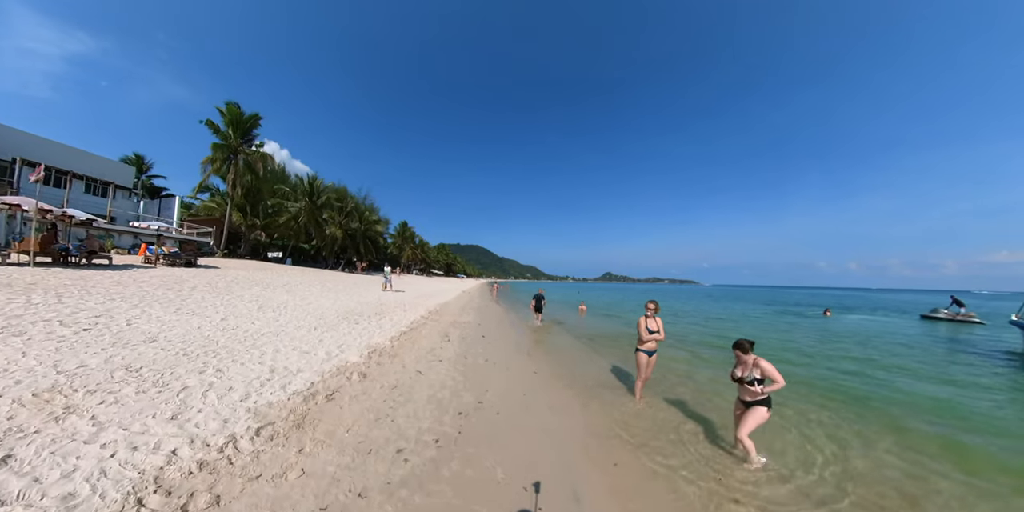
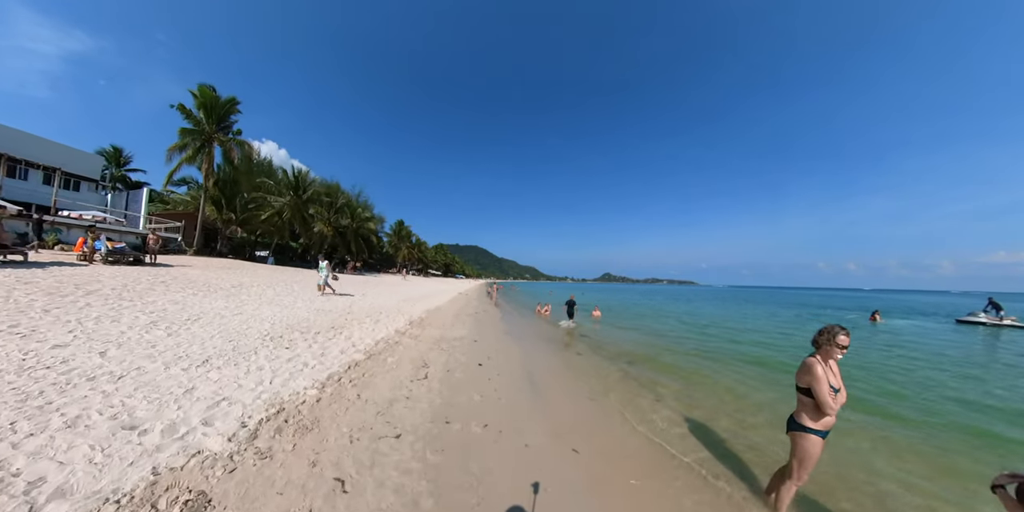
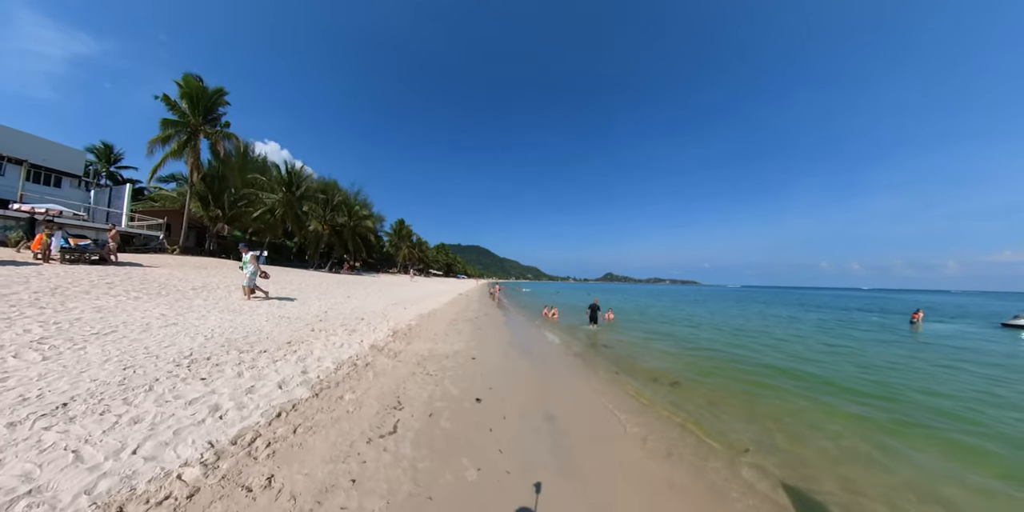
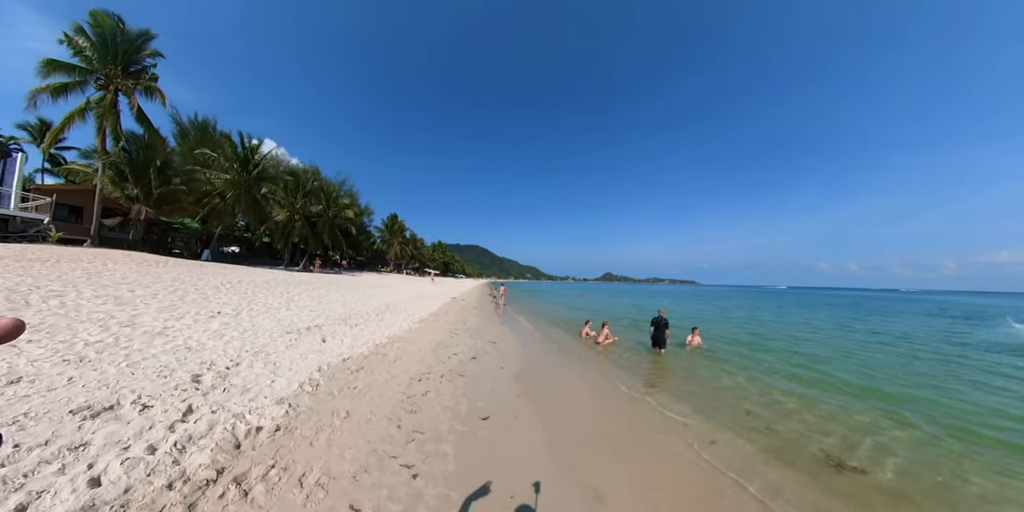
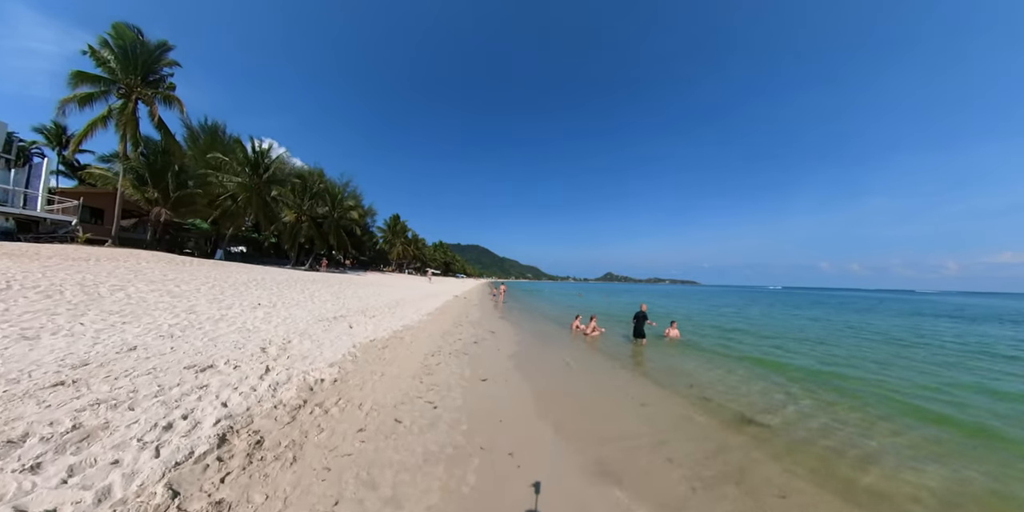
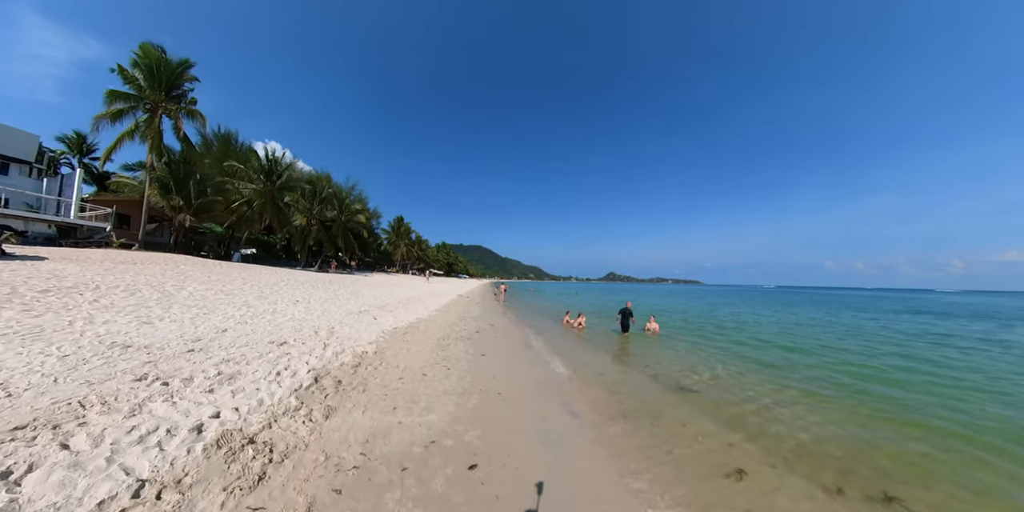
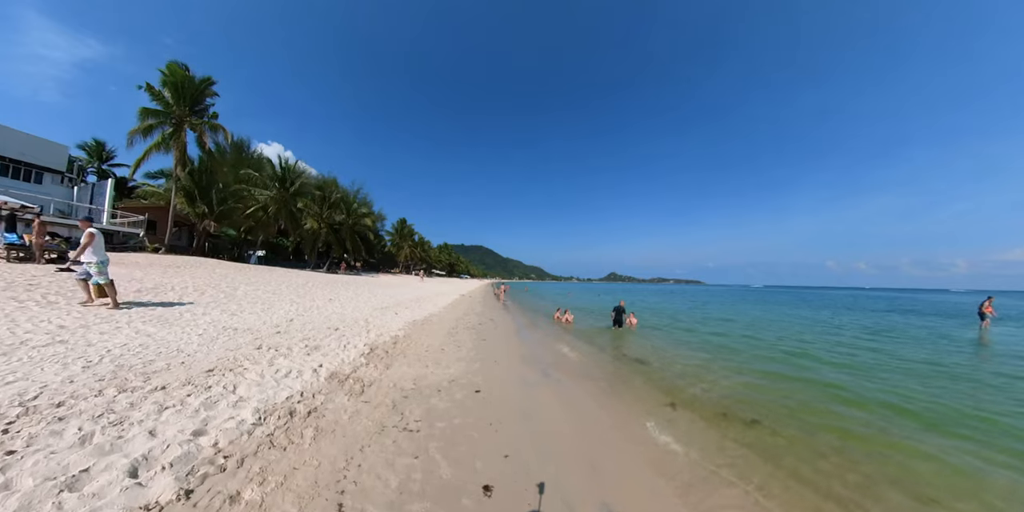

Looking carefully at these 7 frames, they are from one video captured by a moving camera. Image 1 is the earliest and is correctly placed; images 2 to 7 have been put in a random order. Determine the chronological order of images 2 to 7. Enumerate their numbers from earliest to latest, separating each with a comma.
2, 3, 7, 6, 5, 4
